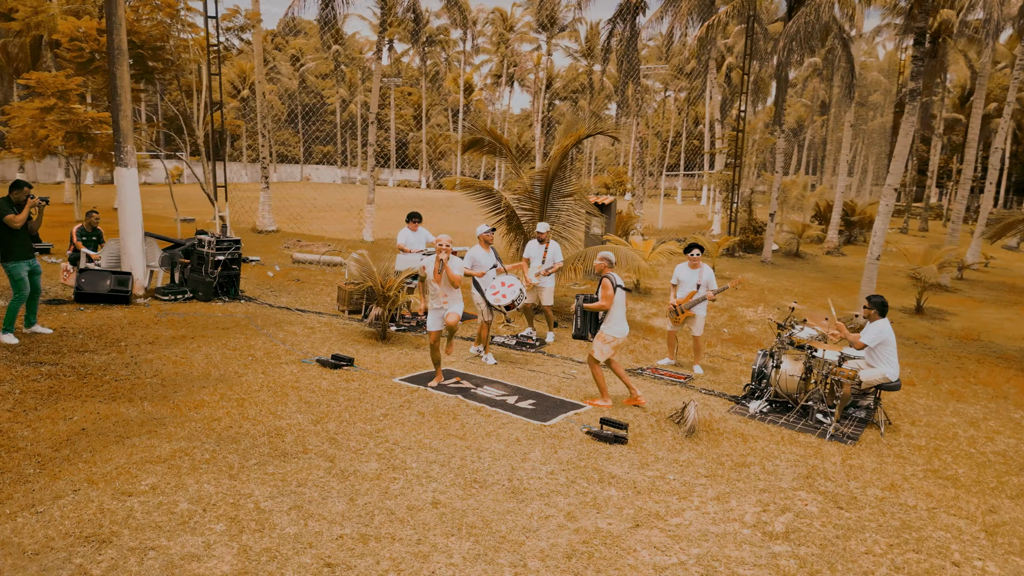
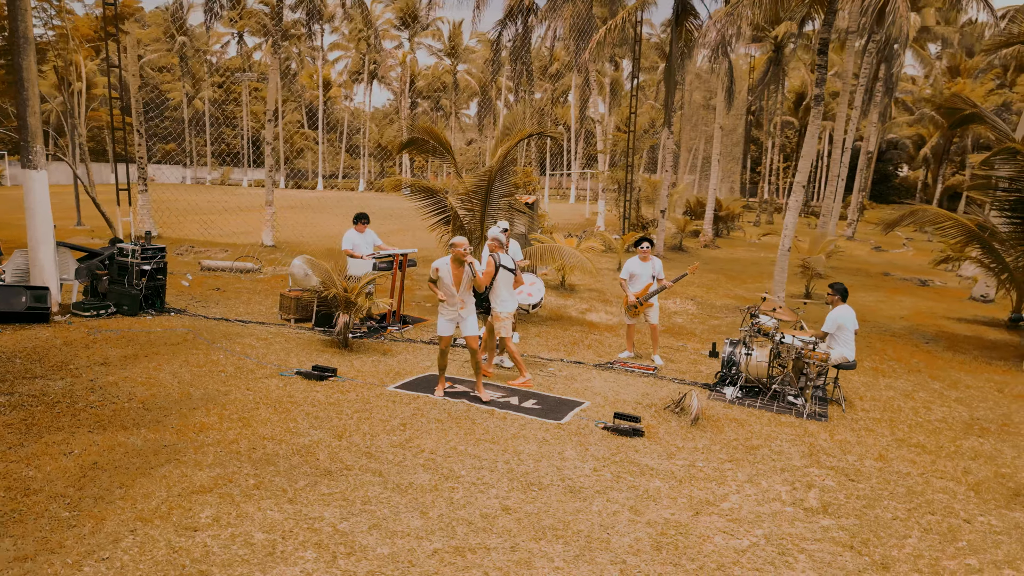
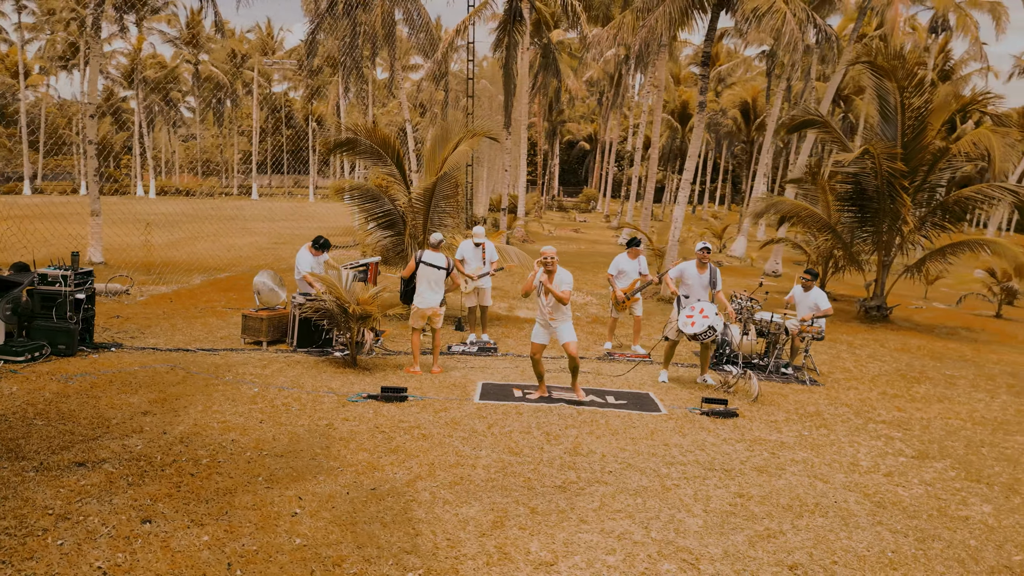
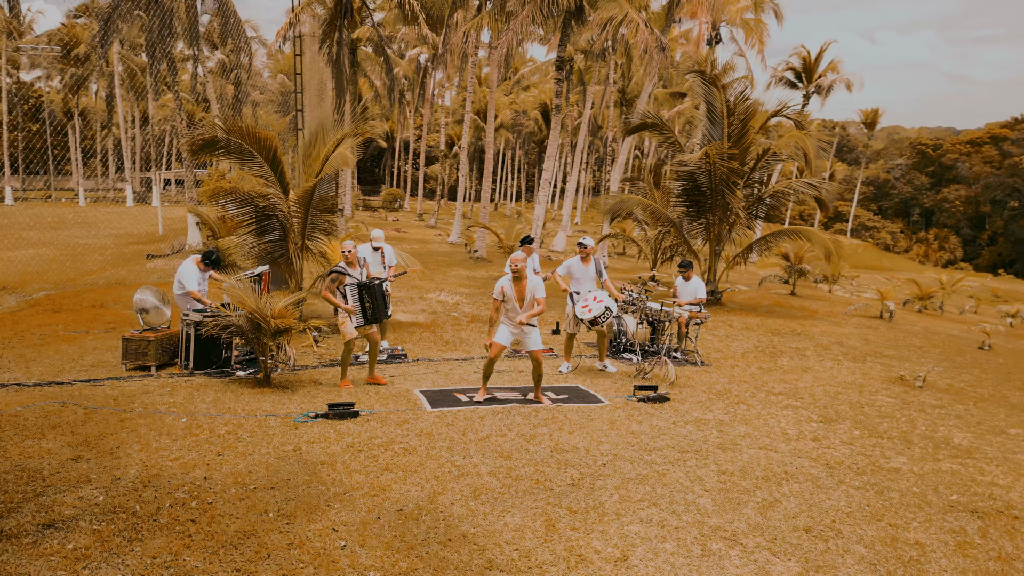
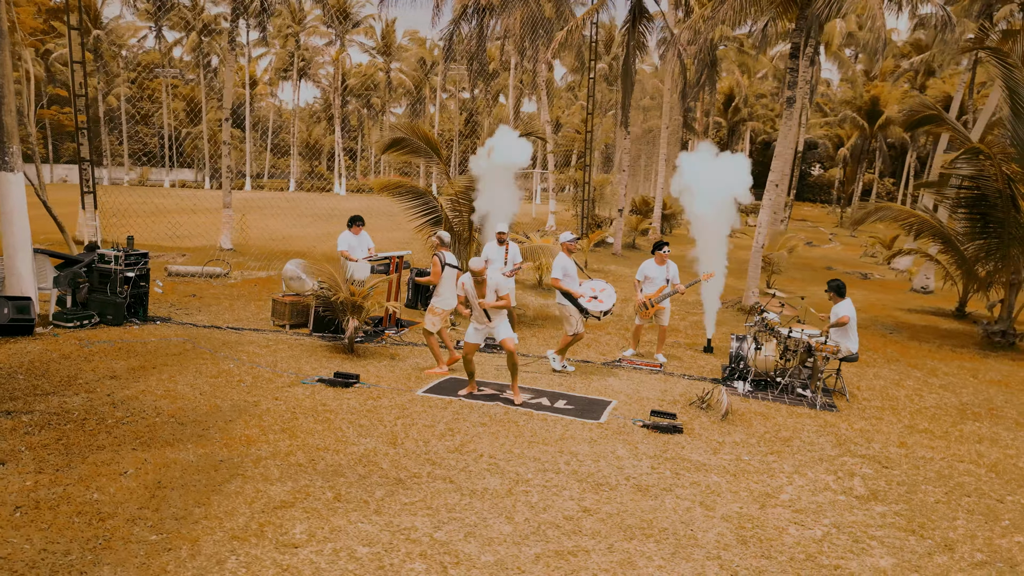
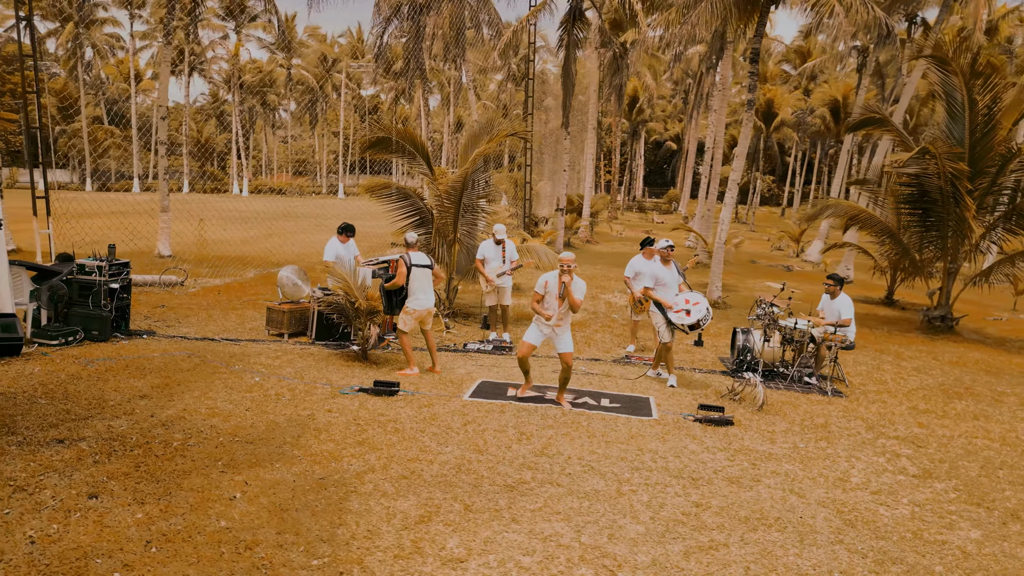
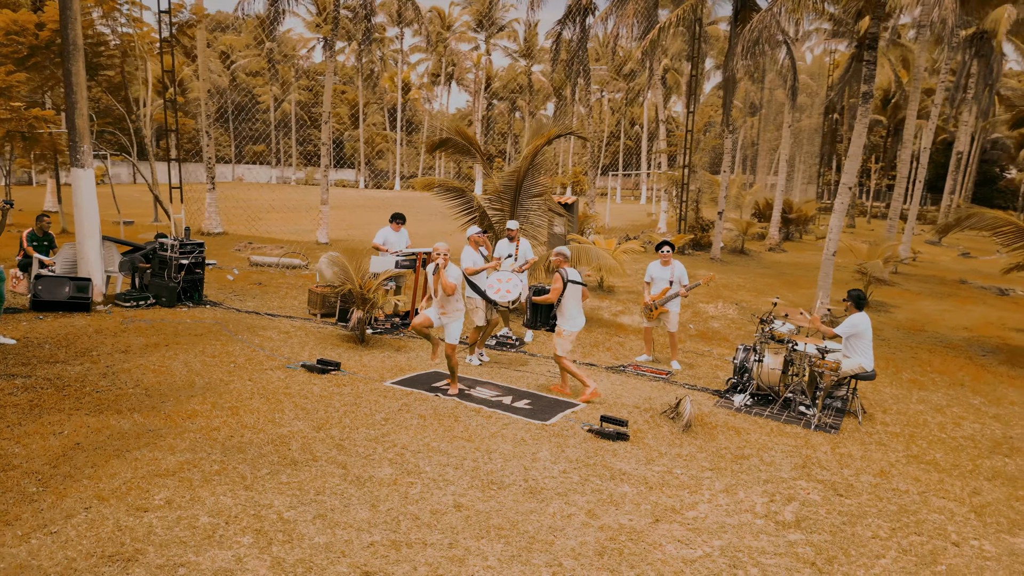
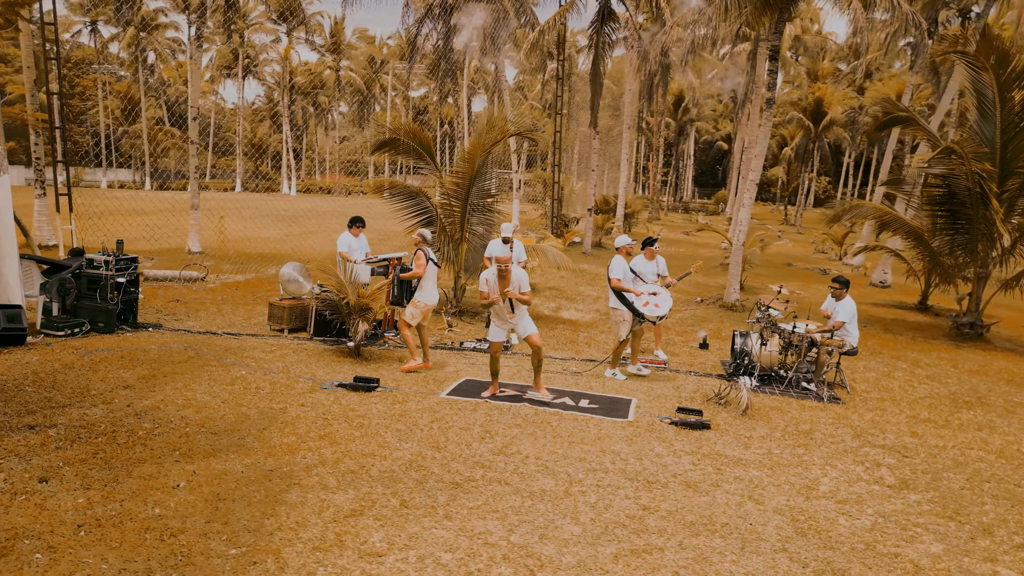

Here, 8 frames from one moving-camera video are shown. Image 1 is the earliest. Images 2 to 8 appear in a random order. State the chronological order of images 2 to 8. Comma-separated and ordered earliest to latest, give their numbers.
7, 2, 5, 8, 6, 3, 4
